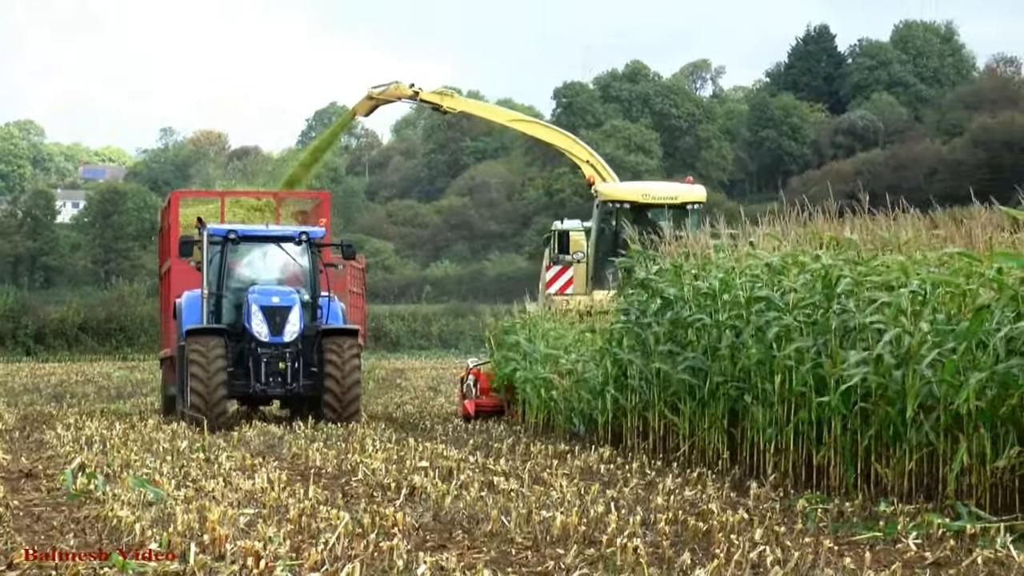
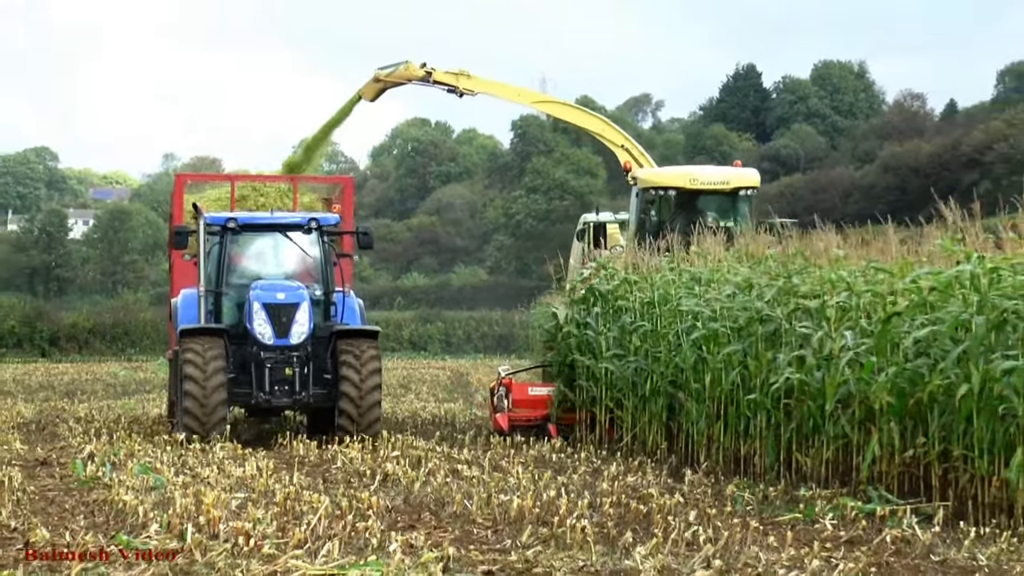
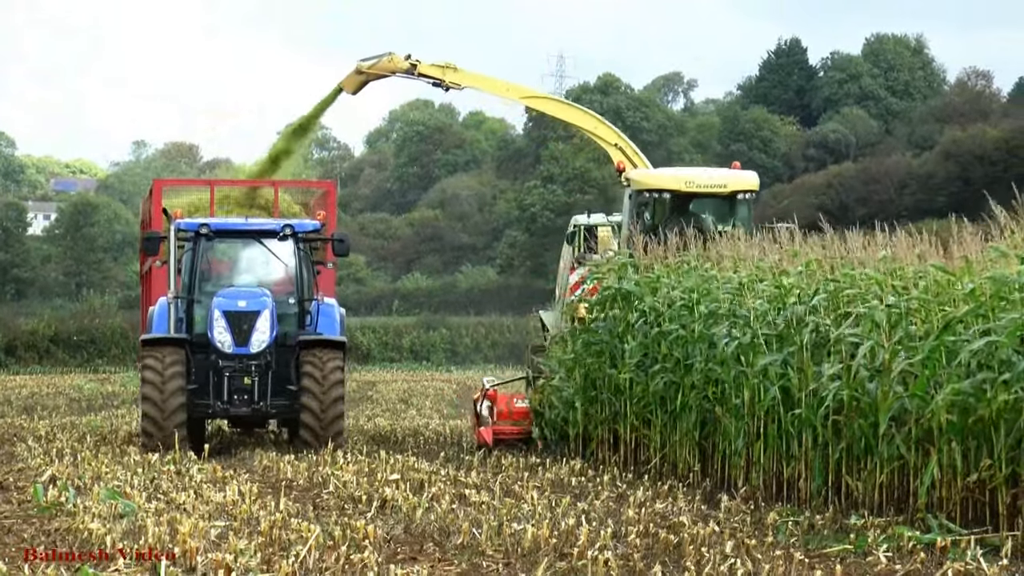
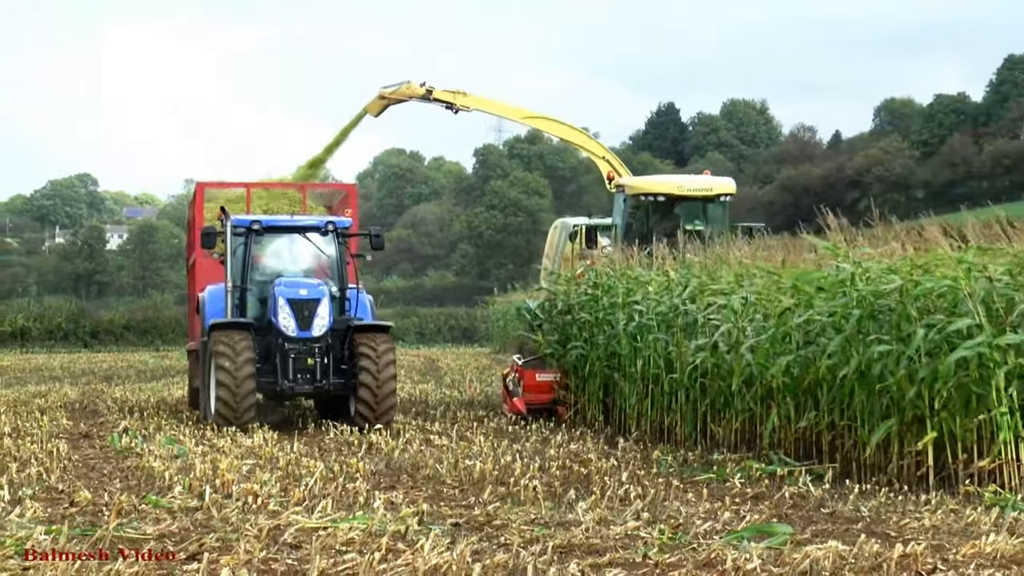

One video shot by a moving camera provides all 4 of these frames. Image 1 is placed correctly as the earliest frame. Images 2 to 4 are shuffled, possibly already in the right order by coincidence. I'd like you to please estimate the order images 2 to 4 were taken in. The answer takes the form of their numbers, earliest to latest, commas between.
3, 2, 4
